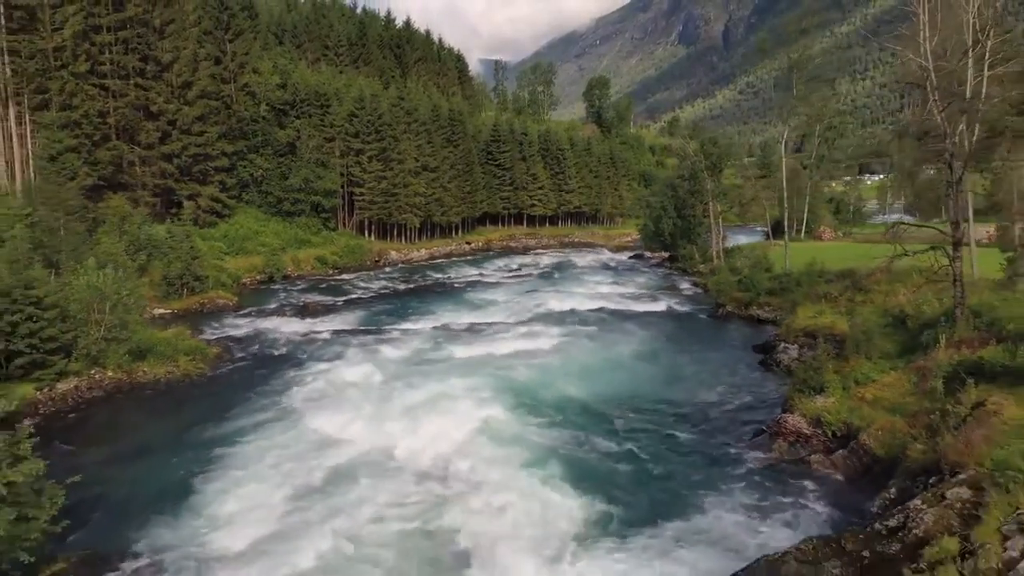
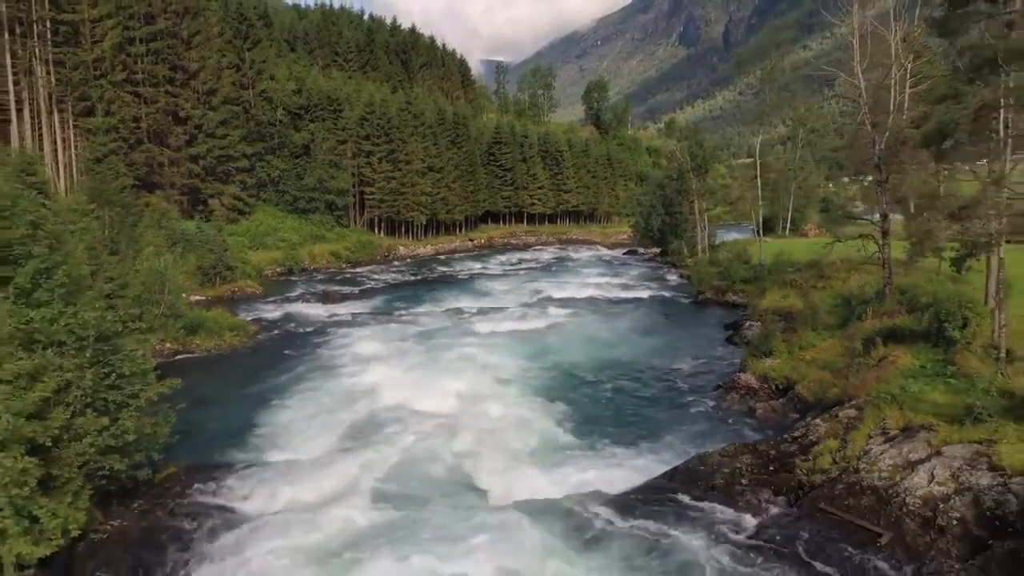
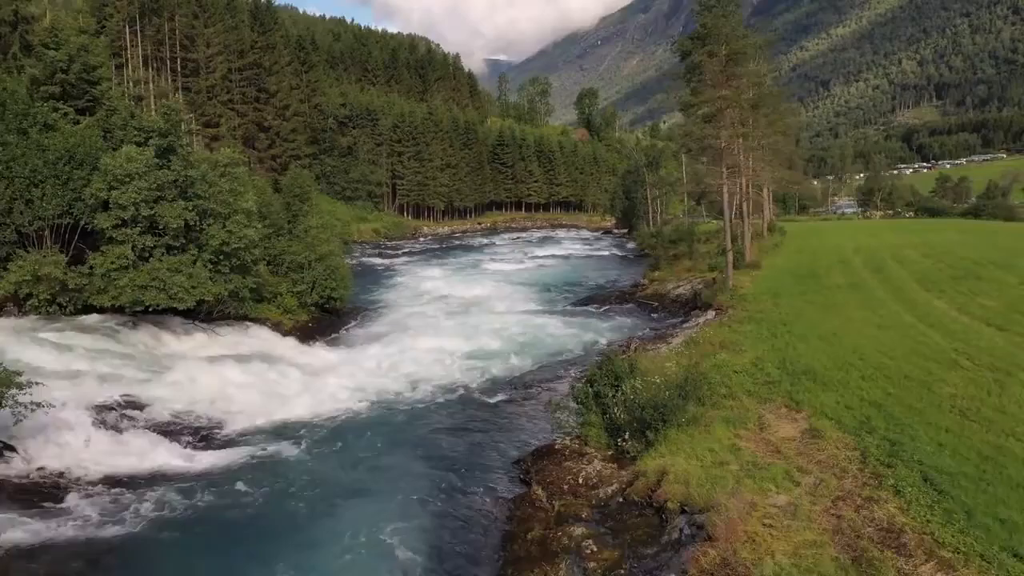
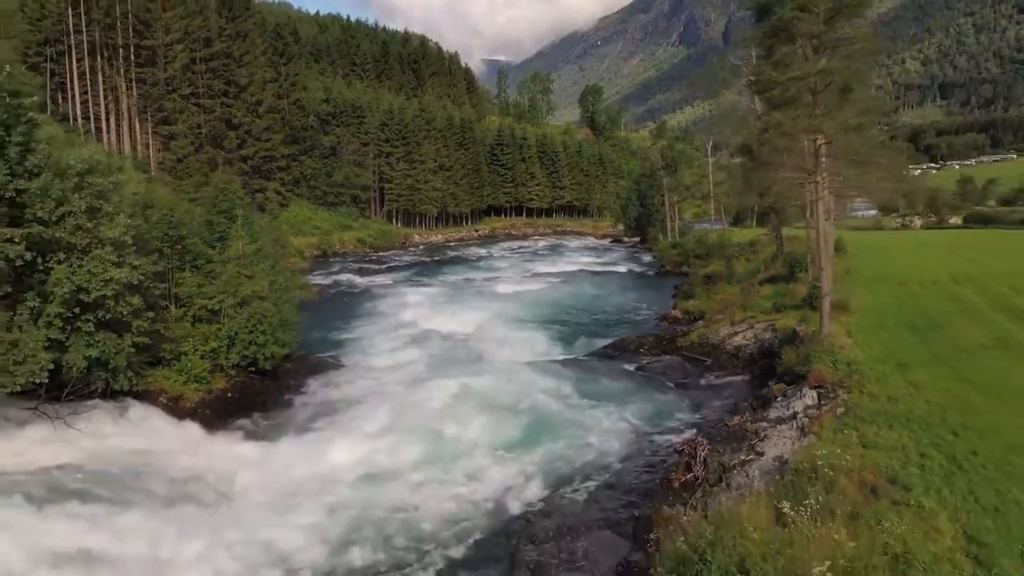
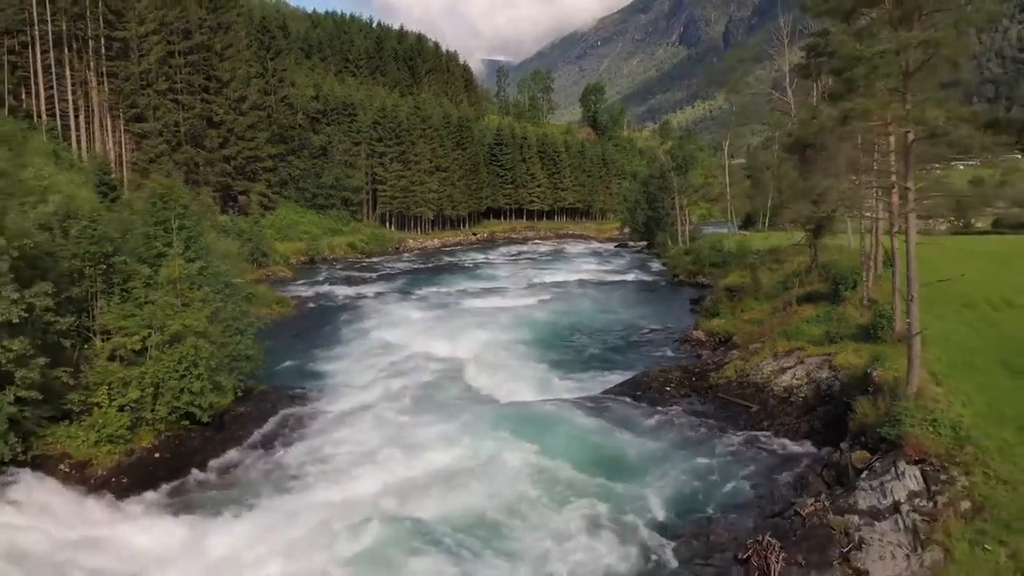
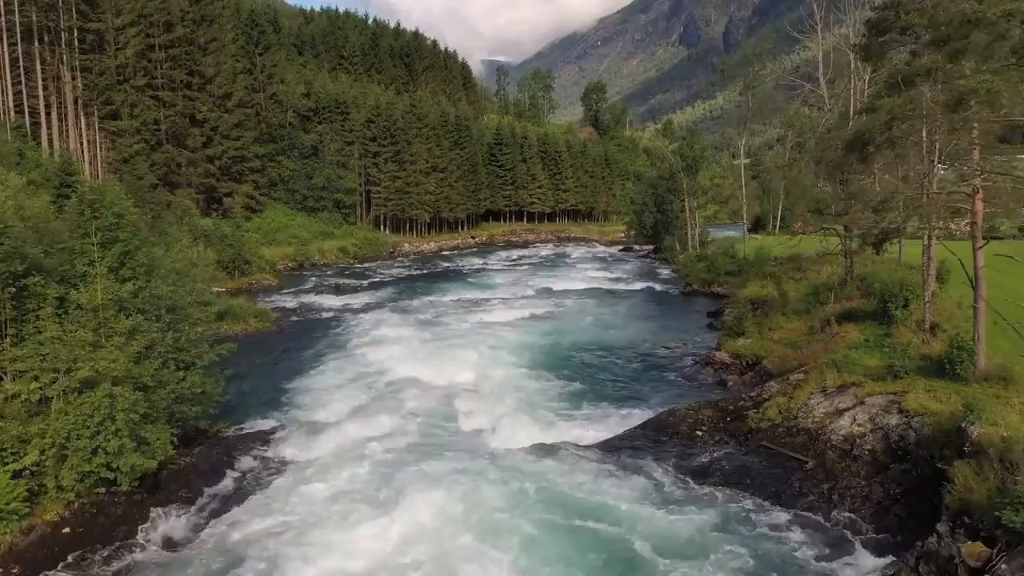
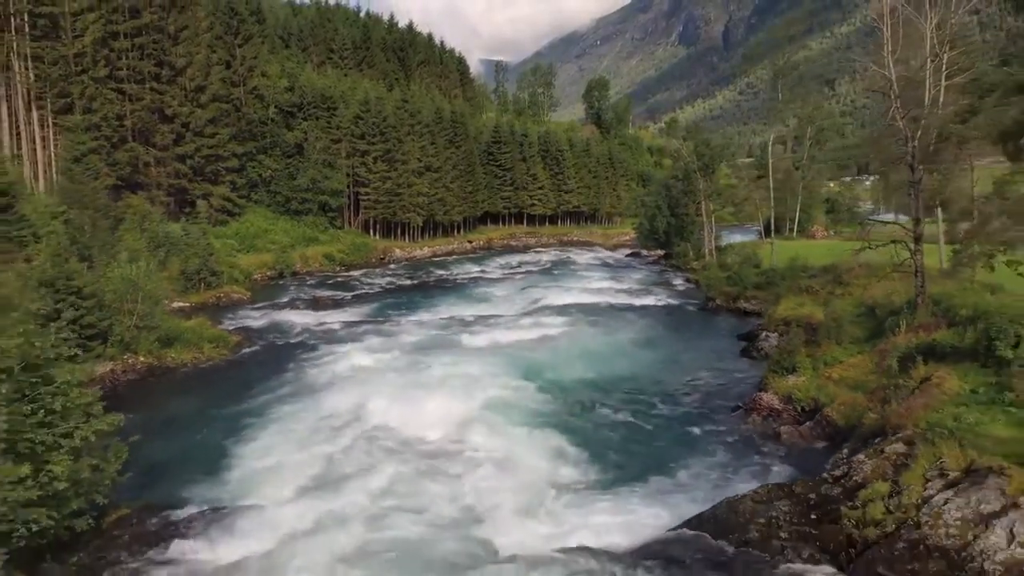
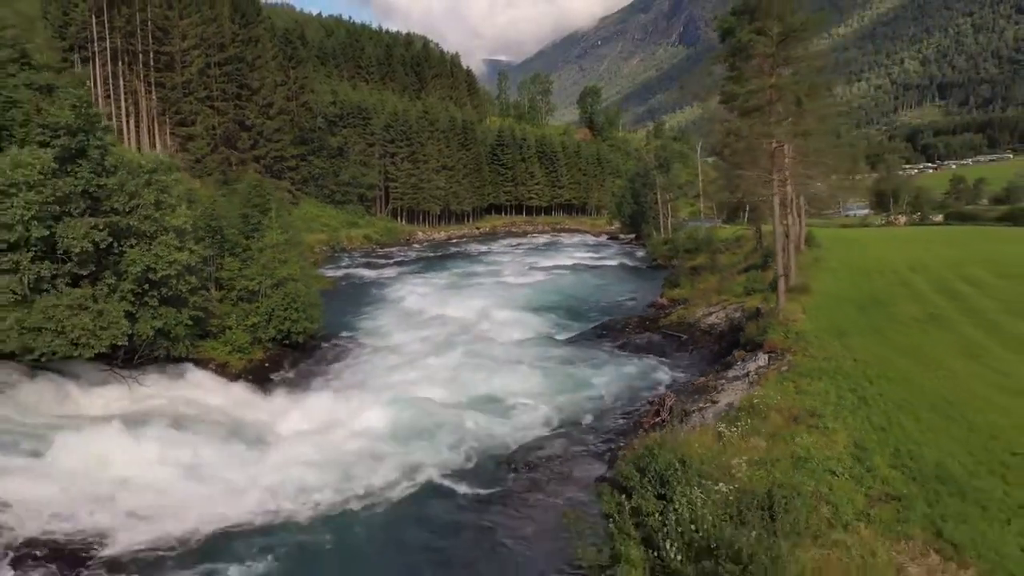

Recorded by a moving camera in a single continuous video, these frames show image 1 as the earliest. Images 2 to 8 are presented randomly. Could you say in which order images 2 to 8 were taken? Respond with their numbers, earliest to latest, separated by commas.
7, 2, 6, 5, 4, 8, 3
